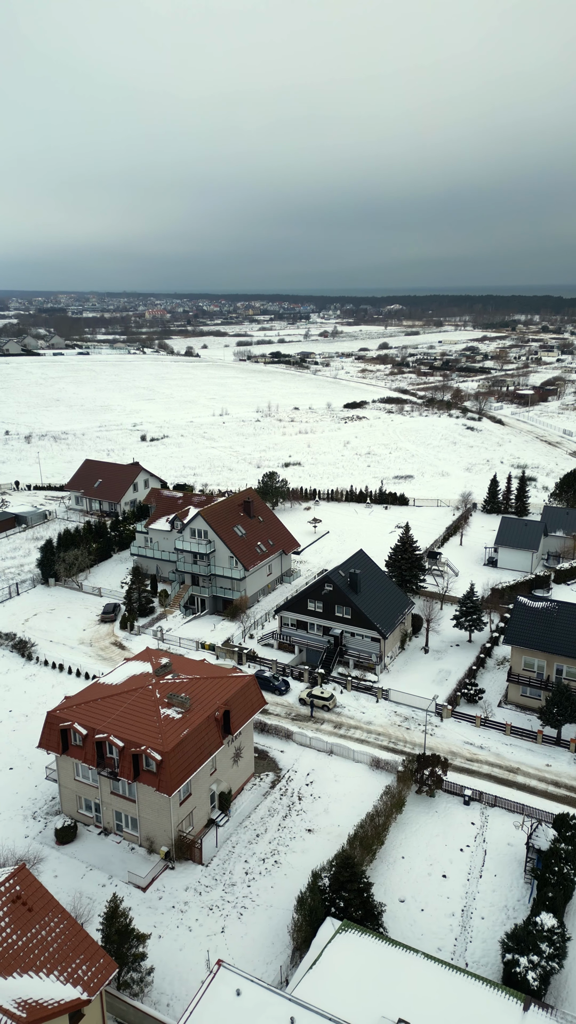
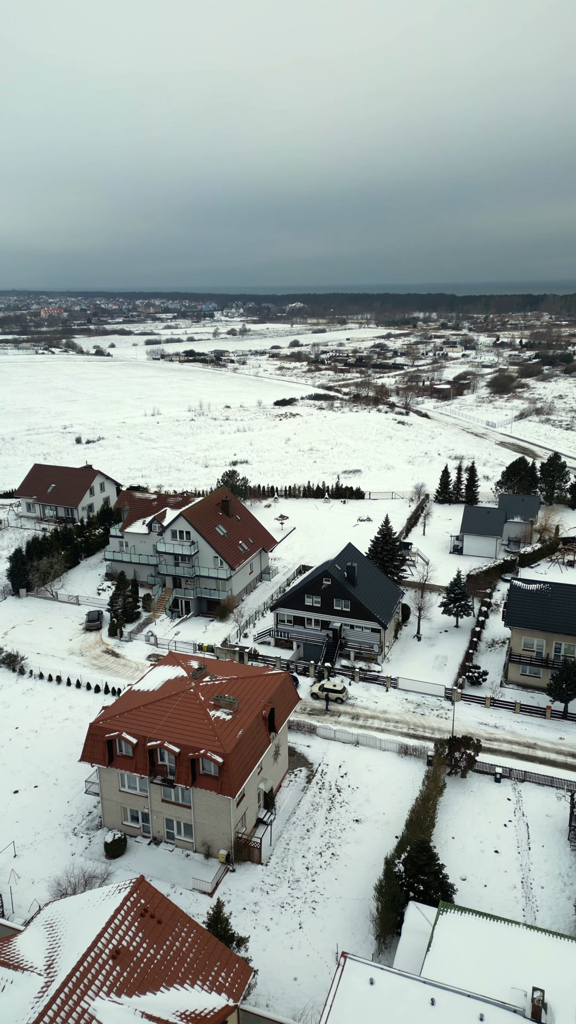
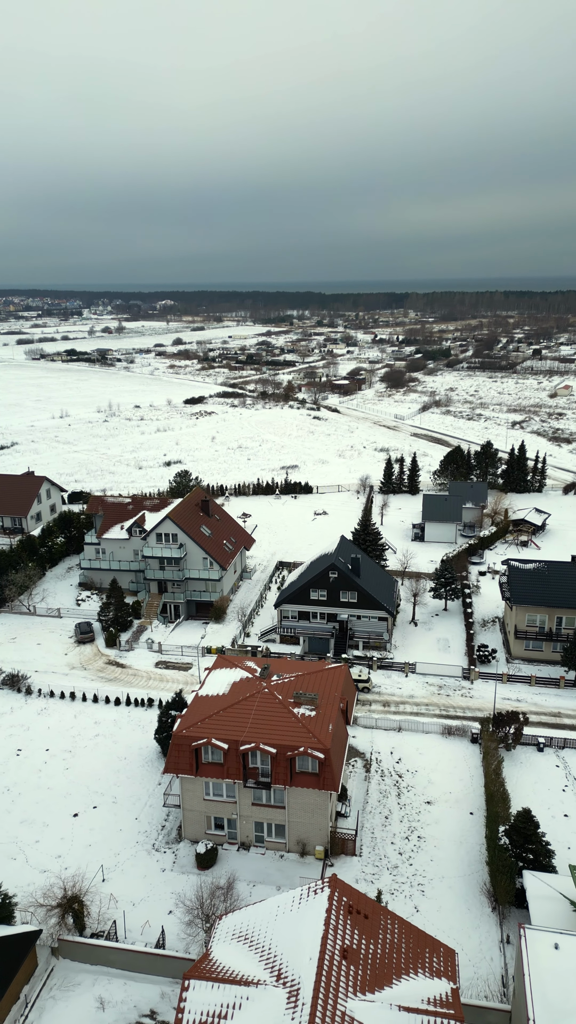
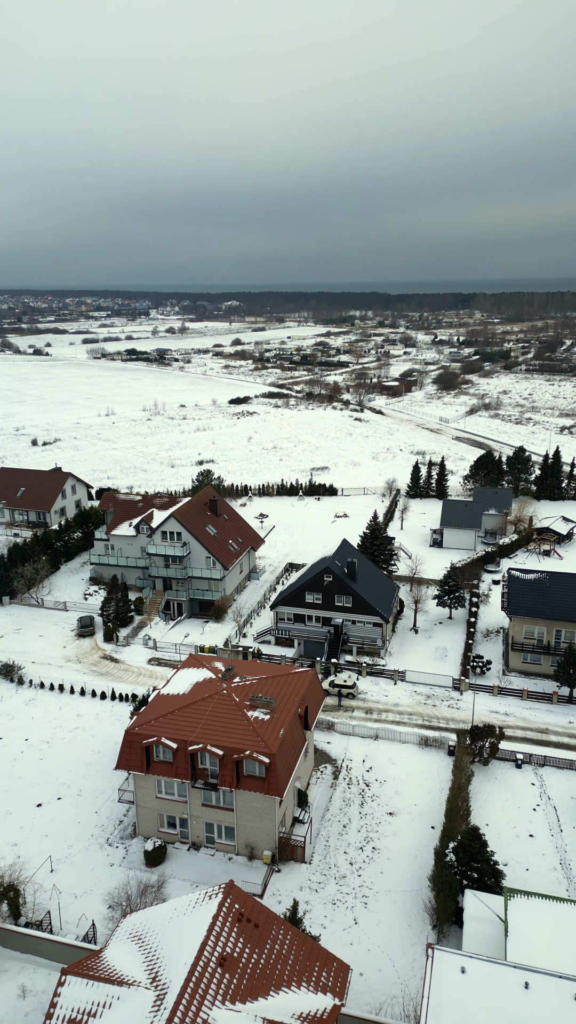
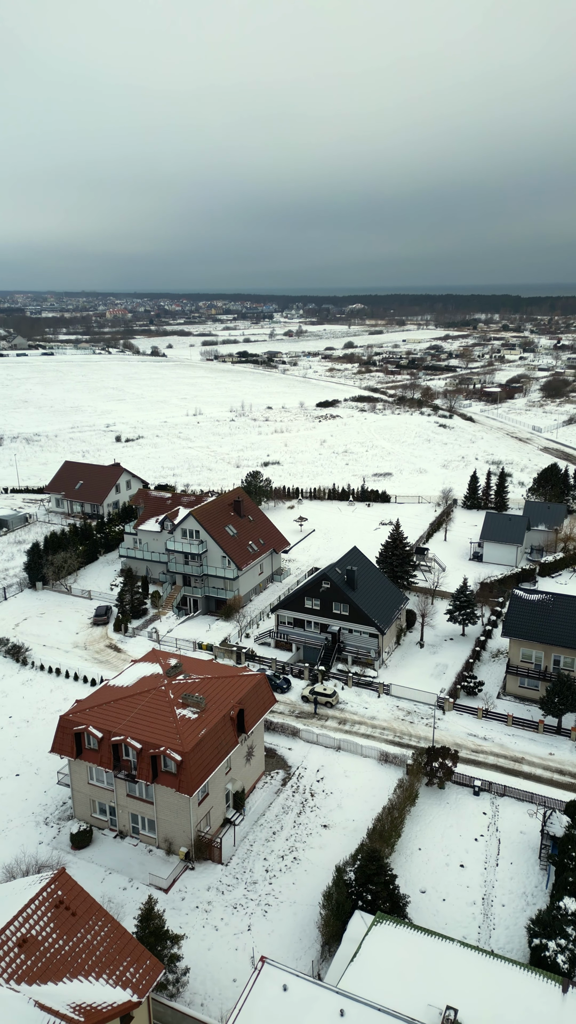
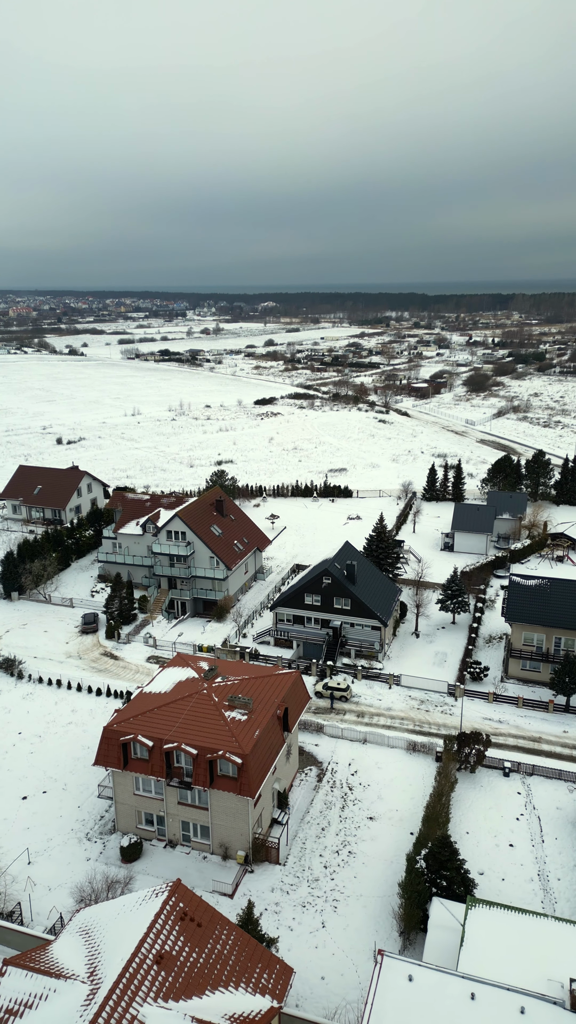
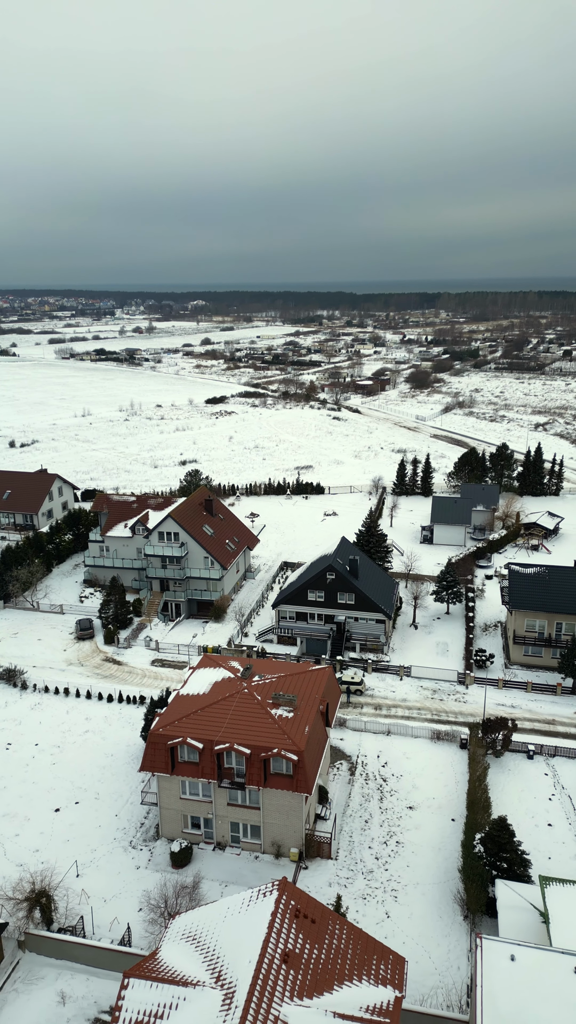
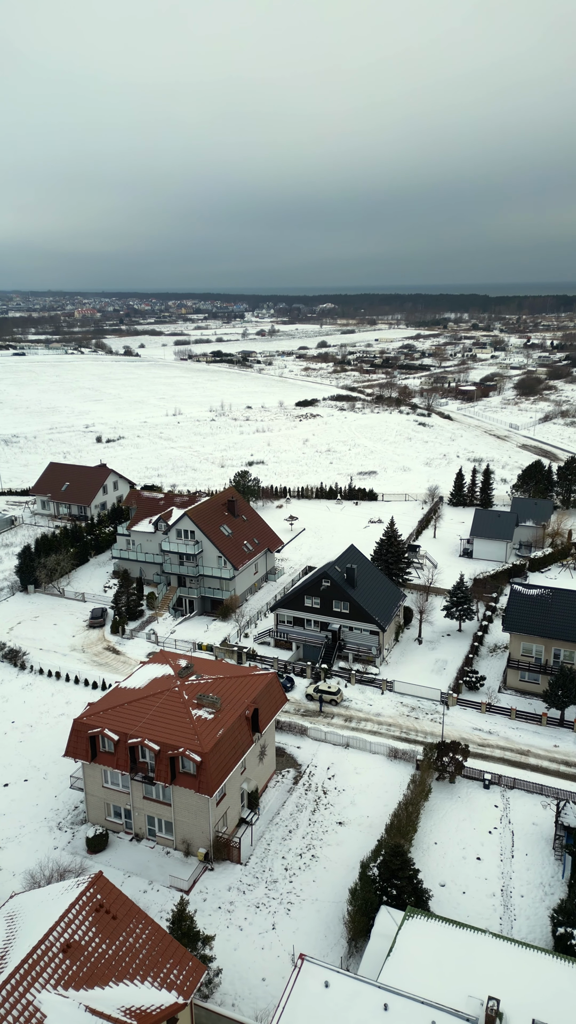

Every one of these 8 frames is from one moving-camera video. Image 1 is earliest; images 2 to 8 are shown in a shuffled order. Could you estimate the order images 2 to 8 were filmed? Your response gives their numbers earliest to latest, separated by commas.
5, 8, 2, 6, 4, 7, 3
